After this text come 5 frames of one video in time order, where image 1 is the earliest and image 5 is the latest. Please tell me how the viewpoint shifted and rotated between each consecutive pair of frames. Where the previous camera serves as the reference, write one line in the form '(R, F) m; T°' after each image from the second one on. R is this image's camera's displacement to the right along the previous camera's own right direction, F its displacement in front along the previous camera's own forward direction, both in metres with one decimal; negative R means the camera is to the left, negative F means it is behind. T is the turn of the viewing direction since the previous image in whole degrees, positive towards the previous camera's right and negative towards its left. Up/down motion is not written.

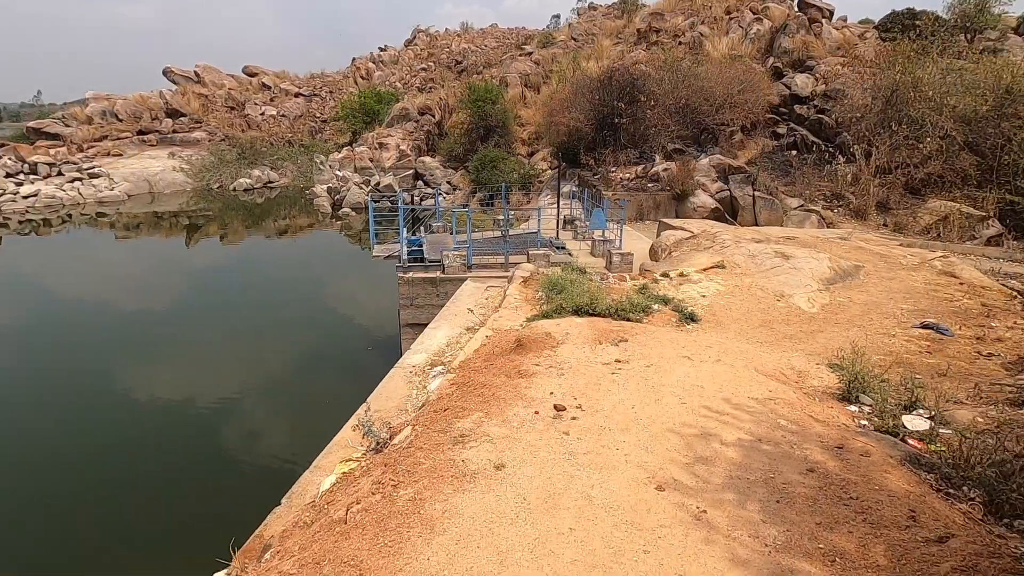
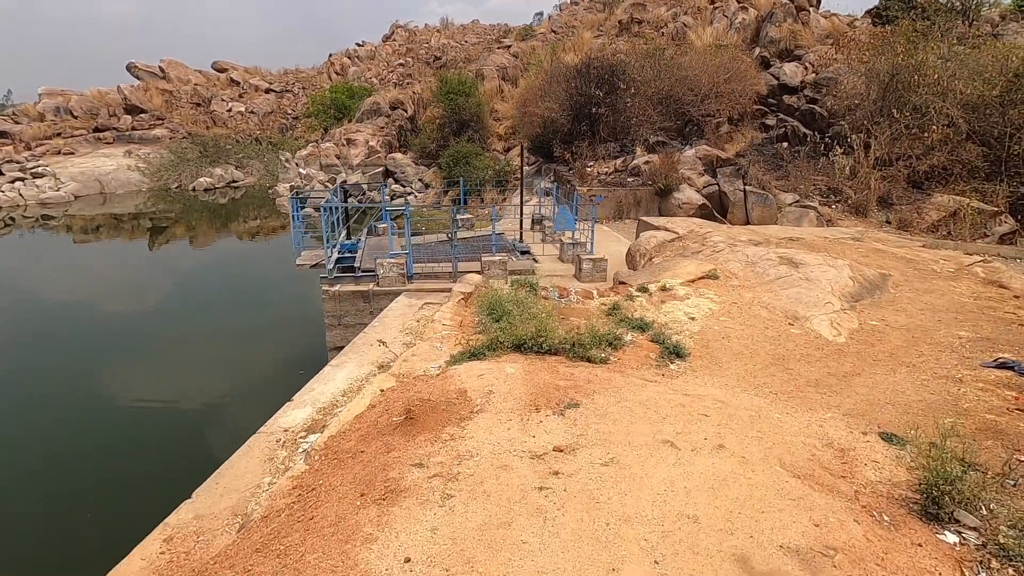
(+0.6, +1.8) m; +1°
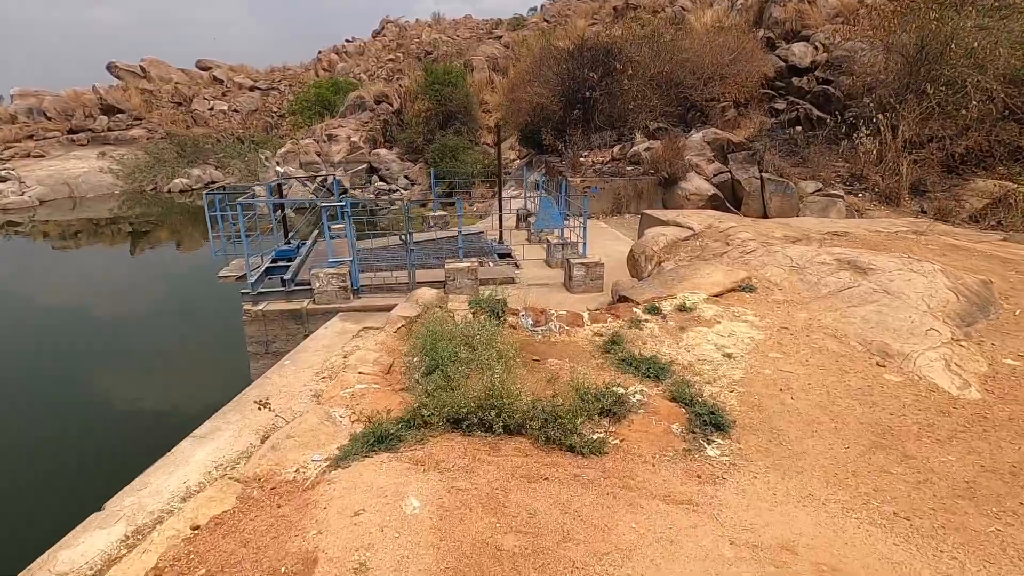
(+0.4, +1.8) m; 0°
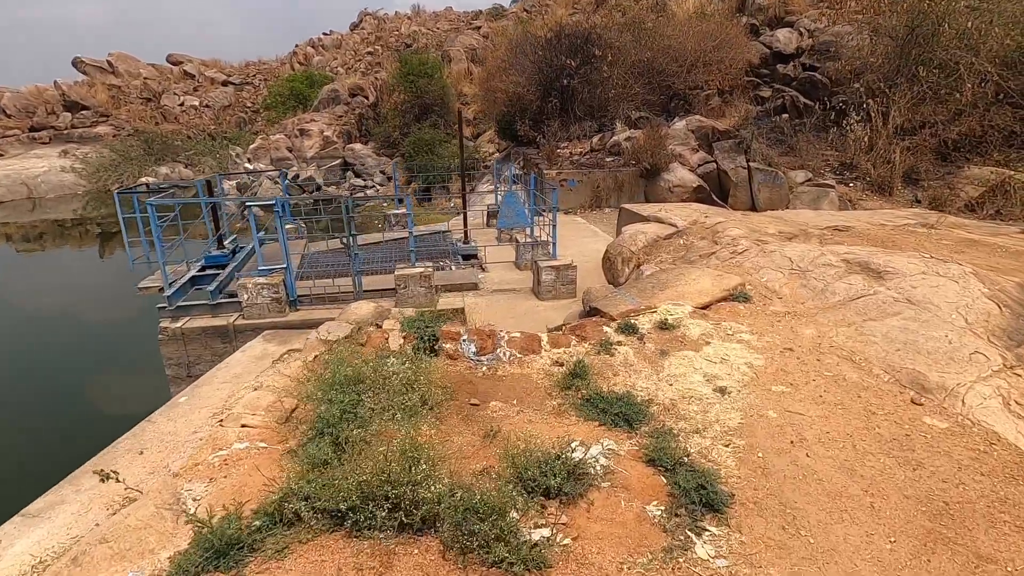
(+0.3, +0.8) m; +1°
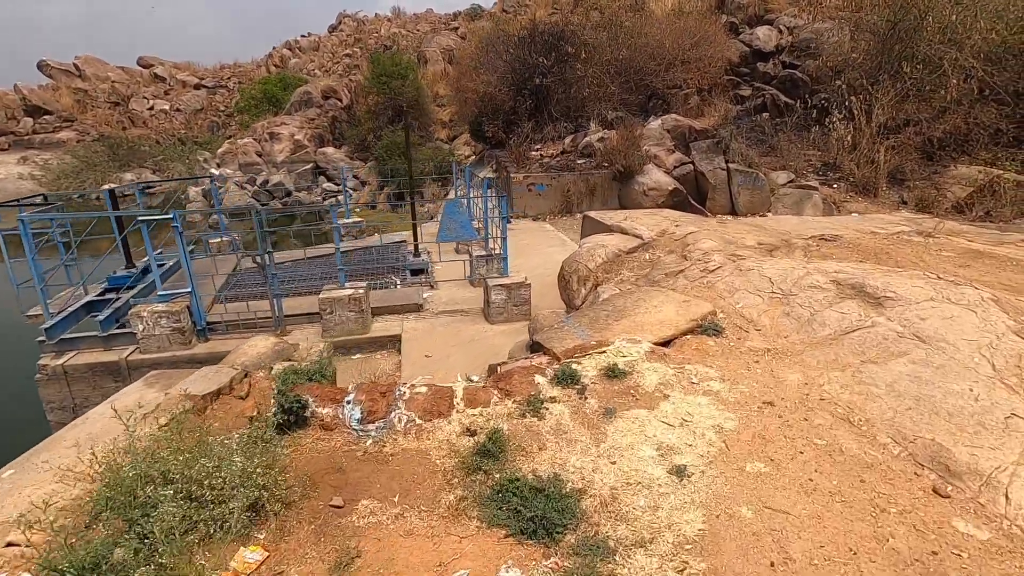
(+0.4, +0.8) m; +1°
